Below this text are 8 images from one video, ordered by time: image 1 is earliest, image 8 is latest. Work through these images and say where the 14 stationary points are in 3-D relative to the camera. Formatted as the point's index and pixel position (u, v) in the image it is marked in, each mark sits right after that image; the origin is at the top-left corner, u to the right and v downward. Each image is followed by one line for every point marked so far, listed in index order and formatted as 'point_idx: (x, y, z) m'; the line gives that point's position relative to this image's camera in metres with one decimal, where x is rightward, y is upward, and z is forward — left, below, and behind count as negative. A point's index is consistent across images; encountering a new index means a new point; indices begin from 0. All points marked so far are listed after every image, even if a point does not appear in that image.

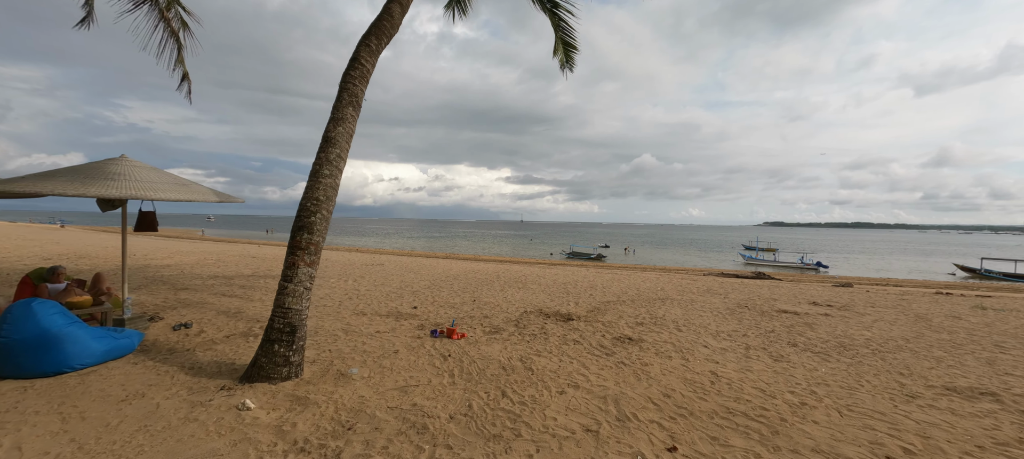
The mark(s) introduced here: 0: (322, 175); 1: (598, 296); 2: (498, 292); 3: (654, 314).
0: (-3.1, +0.9, +6.4) m
1: (+3.0, -2.3, +13.2) m
2: (-0.5, -2.2, +13.6) m
3: (+4.0, -2.4, +10.9) m
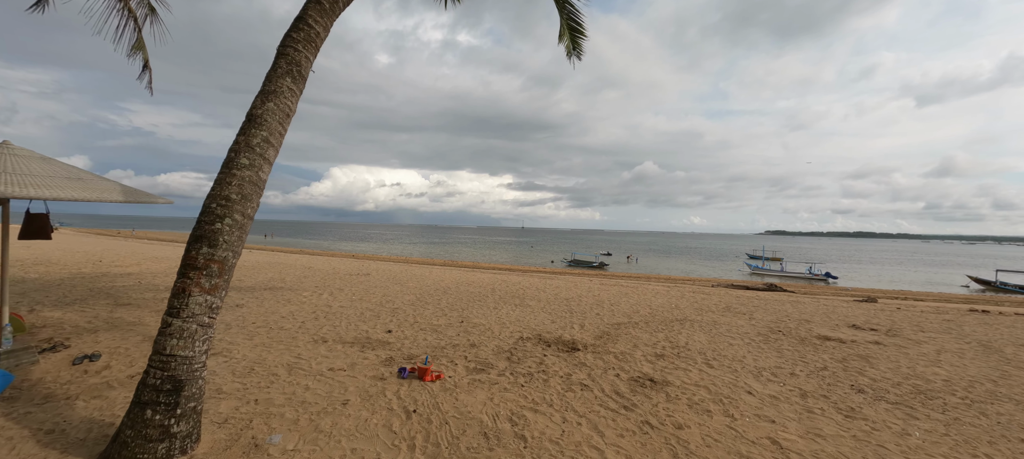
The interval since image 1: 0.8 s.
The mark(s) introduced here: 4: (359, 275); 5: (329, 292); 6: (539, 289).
0: (-3.3, +0.8, +4.6) m
1: (+2.8, -2.6, +11.4) m
2: (-0.6, -2.5, +11.8) m
3: (+3.9, -2.6, +9.1) m
4: (-7.8, -2.3, +19.4) m
5: (-6.8, -2.3, +14.3) m
6: (+1.2, -2.6, +16.9) m
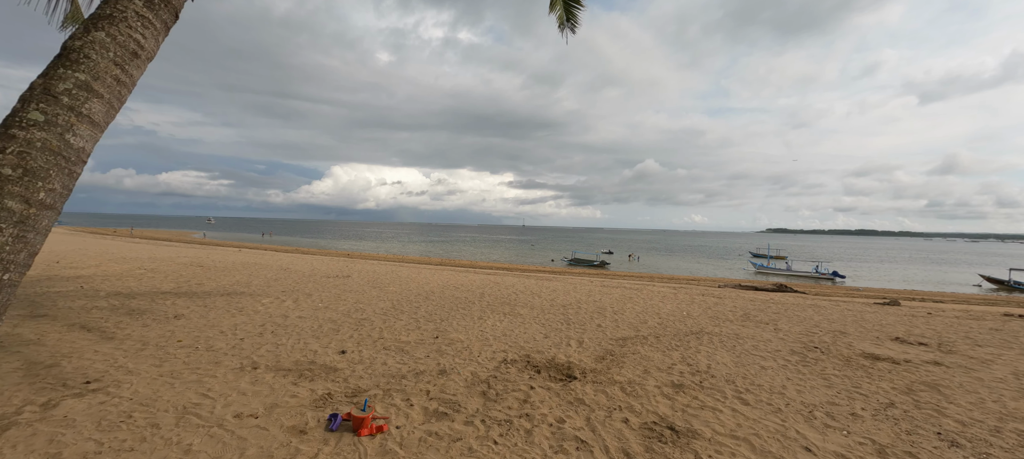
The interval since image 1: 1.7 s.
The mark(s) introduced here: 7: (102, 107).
0: (-3.6, +0.8, +2.9) m
1: (+2.5, -2.5, +9.6) m
2: (-1.0, -2.4, +10.1) m
3: (+3.5, -2.6, +7.4) m
4: (-8.1, -2.2, +17.7) m
5: (-7.2, -2.2, +12.6) m
6: (+0.9, -2.5, +15.2) m
7: (-3.4, +1.0, +3.2) m
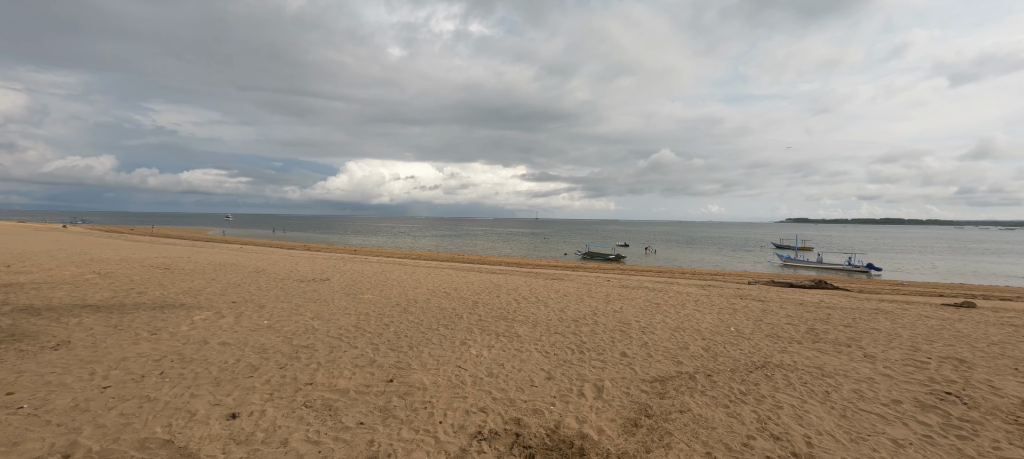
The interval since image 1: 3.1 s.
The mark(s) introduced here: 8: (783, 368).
0: (-4.1, +0.7, +0.3) m
1: (+2.3, -2.4, +6.9) m
2: (-1.1, -2.3, +7.5) m
3: (+3.3, -2.5, +4.6) m
4: (-8.0, -2.0, +15.3) m
5: (-7.2, -2.2, +10.1) m
6: (+0.9, -2.3, +12.5) m
7: (-3.9, +1.0, +0.6) m
8: (+4.9, -2.5, +7.1) m
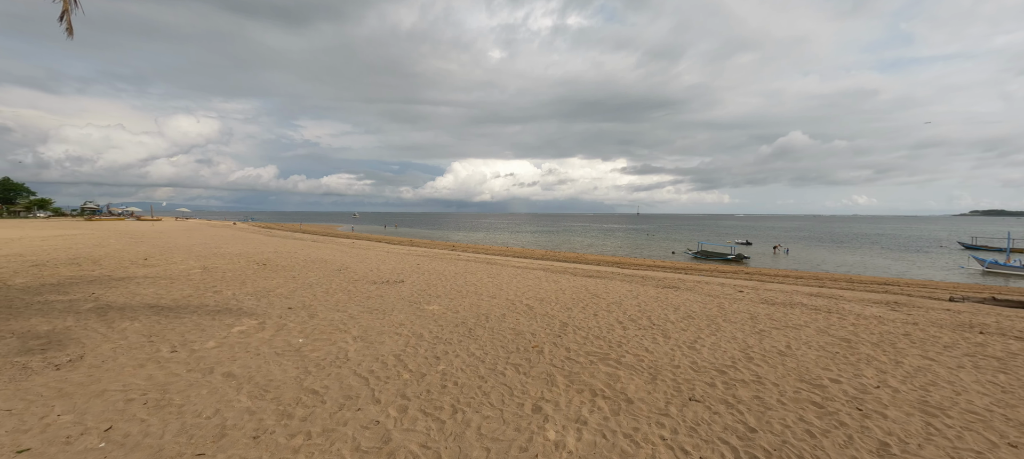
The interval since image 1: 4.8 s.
0: (-4.6, +0.7, -1.7) m
1: (+3.3, -2.4, +3.1) m
2: (+0.1, -2.3, +4.5) m
3: (+3.6, -2.5, +0.6) m
4: (-4.6, -1.9, +13.8) m
5: (-5.2, -2.1, +8.6) m
6: (+3.3, -2.2, +8.9) m
7: (-4.3, +0.9, -1.5) m
8: (+5.8, -2.5, +2.6) m
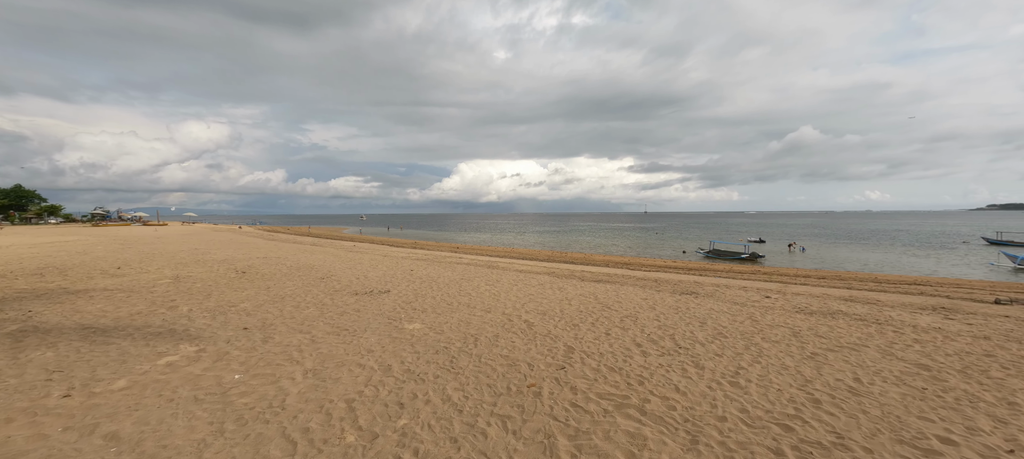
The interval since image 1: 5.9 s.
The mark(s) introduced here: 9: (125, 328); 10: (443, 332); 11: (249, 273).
0: (-4.9, +0.6, -3.3) m
1: (+3.0, -2.4, +1.4) m
2: (-0.1, -2.4, +2.9) m
3: (+3.3, -2.5, -1.1) m
4: (-4.6, -2.0, +12.3) m
5: (-5.3, -2.2, +7.1) m
6: (+3.1, -2.3, +7.2) m
7: (-4.6, +0.8, -3.0) m
8: (+5.6, -2.5, +0.9) m
9: (-8.6, -2.2, +8.6) m
10: (-1.4, -2.2, +8.3) m
11: (-11.1, -1.8, +16.5) m
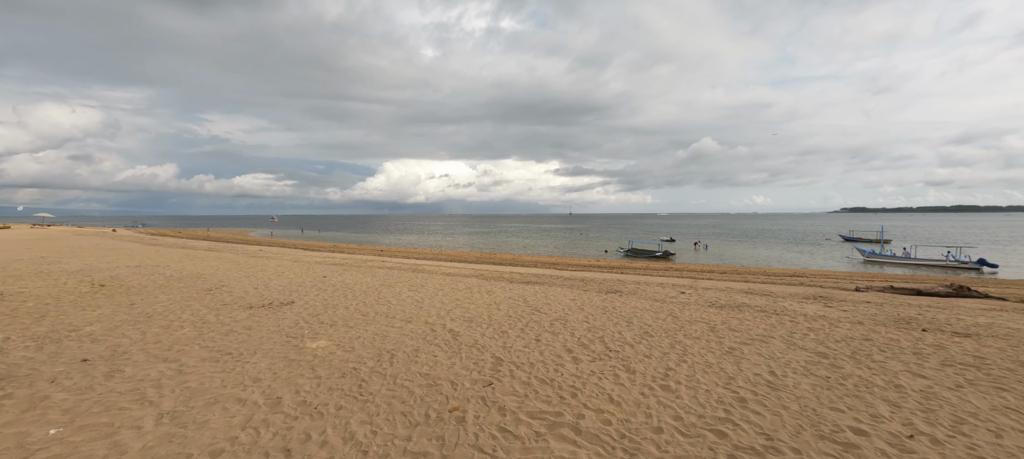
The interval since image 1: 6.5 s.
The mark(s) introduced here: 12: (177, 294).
0: (-4.3, +0.6, -4.8) m
1: (+2.7, -2.4, +1.2) m
2: (-0.6, -2.4, +2.1) m
3: (+3.5, -2.5, -1.1) m
4: (-6.8, -2.1, +10.5) m
5: (-6.5, -2.3, +5.3) m
6: (+1.8, -2.3, +6.9) m
7: (-4.0, +0.8, -4.5) m
8: (+5.4, -2.4, +1.2) m
9: (-10.0, -2.2, +6.2) m
10: (-2.9, -2.2, +7.2) m
11: (-13.9, -1.9, +13.5) m
12: (-10.4, -2.0, +12.1) m
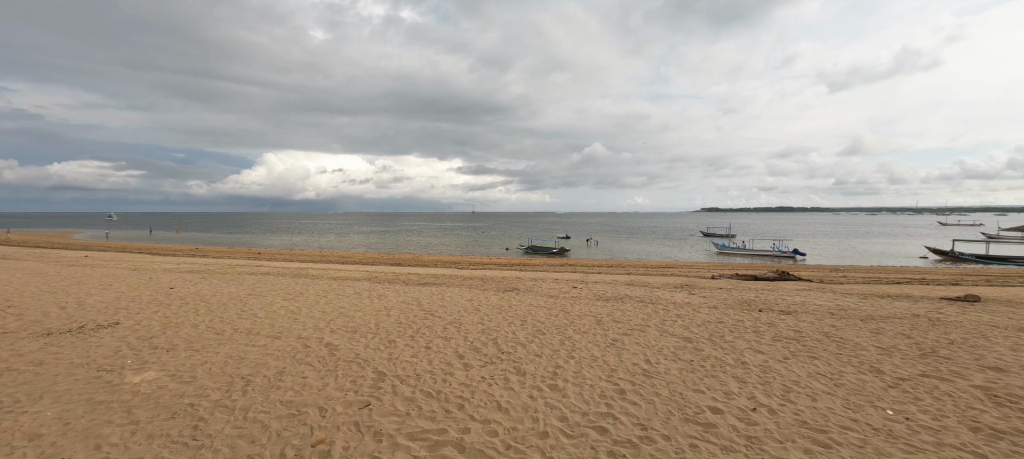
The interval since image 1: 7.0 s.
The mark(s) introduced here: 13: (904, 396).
0: (-3.1, +0.5, -6.1) m
1: (+2.2, -2.4, +1.5) m
2: (-1.3, -2.4, +1.5) m
3: (+3.5, -2.5, -0.6) m
4: (-9.3, -2.1, +8.2) m
5: (-7.8, -2.3, +3.2) m
6: (-0.1, -2.3, +6.8) m
7: (-3.0, +0.8, -5.7) m
8: (+4.7, -2.4, +2.1) m
9: (-11.4, -2.3, +3.2) m
10: (-4.8, -2.2, +5.9) m
11: (-17.0, -2.0, +9.3) m
12: (-13.2, -2.1, +8.8) m
13: (+6.1, -2.4, +5.9) m
